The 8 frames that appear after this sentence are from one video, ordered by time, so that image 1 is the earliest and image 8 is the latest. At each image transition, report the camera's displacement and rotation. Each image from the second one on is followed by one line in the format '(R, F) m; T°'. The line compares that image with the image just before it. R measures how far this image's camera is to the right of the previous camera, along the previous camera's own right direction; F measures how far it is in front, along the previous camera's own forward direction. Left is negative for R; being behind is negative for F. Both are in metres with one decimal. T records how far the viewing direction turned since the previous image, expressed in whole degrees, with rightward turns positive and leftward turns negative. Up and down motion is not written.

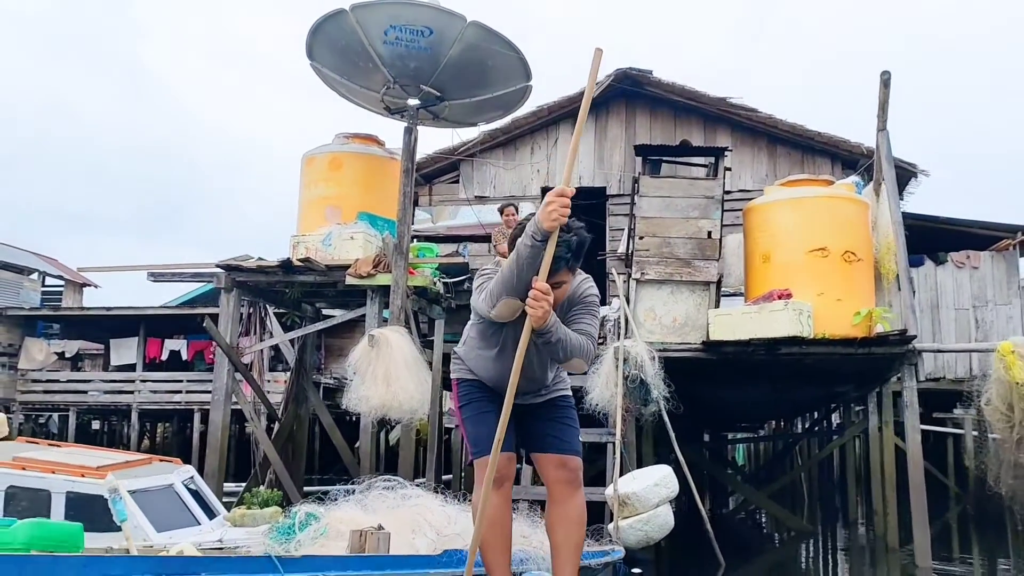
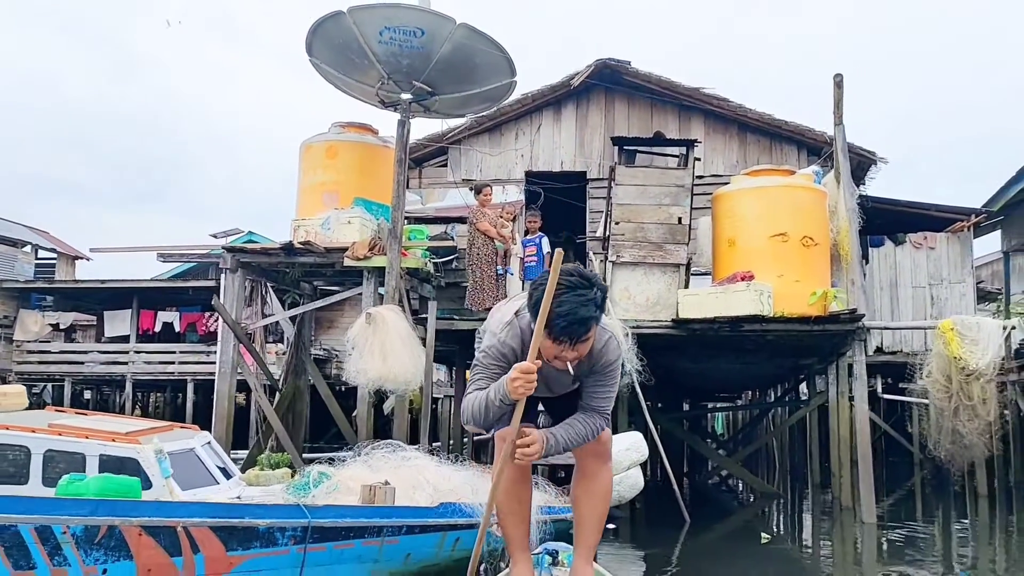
(0.0, -0.6) m; +1°
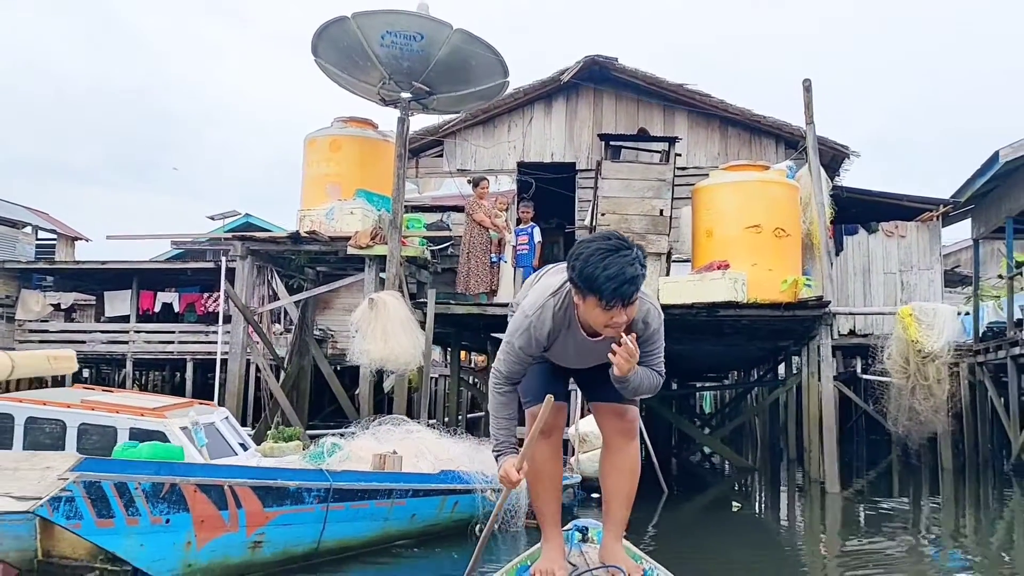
(0.0, -0.6) m; +1°
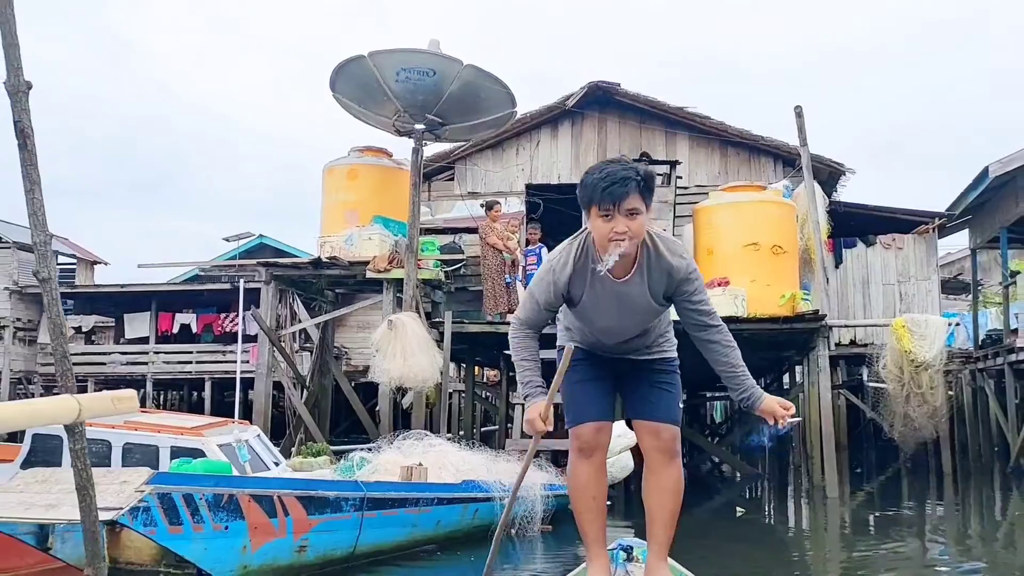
(0.0, -0.5) m; -1°
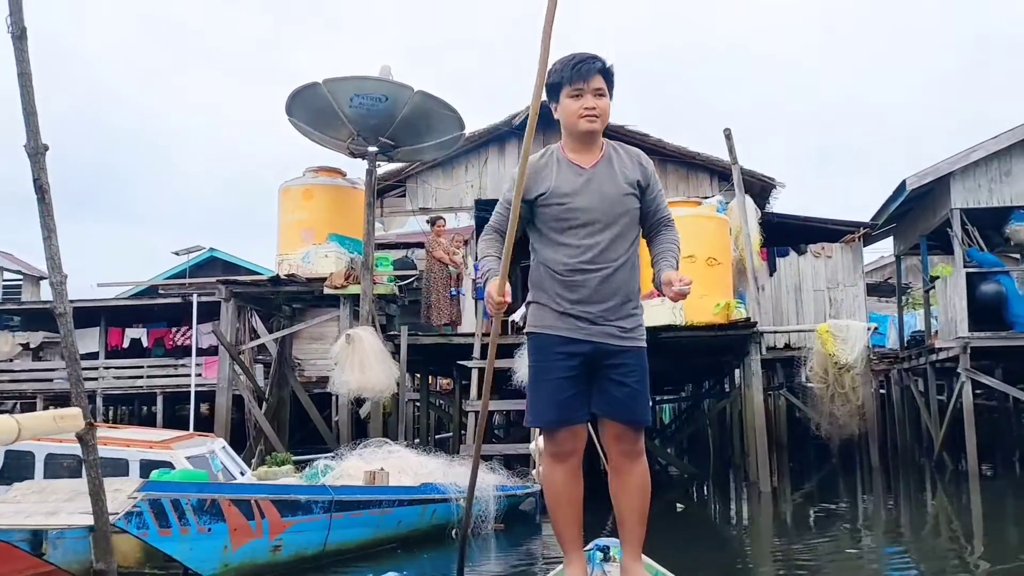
(0.0, -0.5) m; +3°
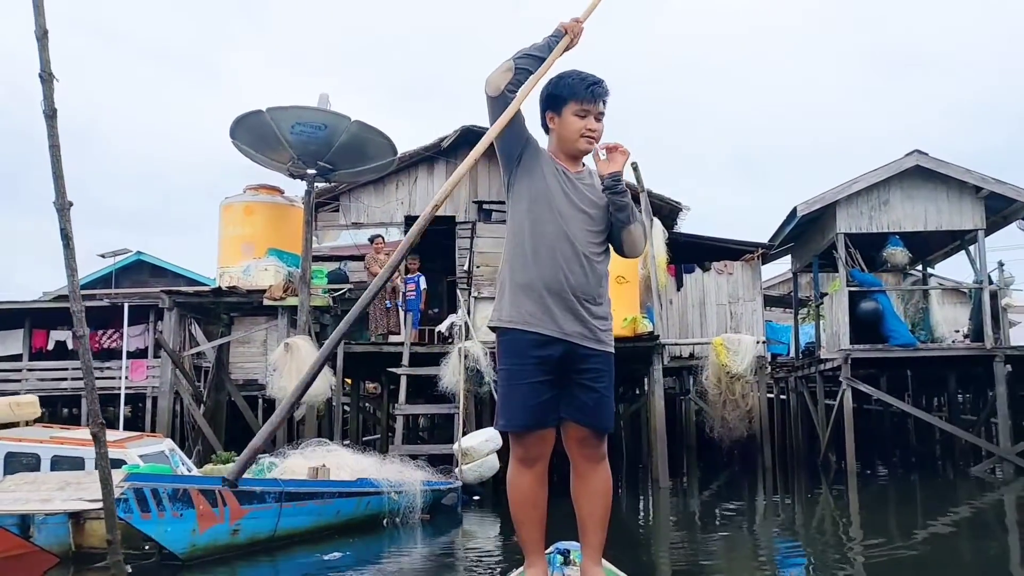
(0.0, -0.9) m; +5°
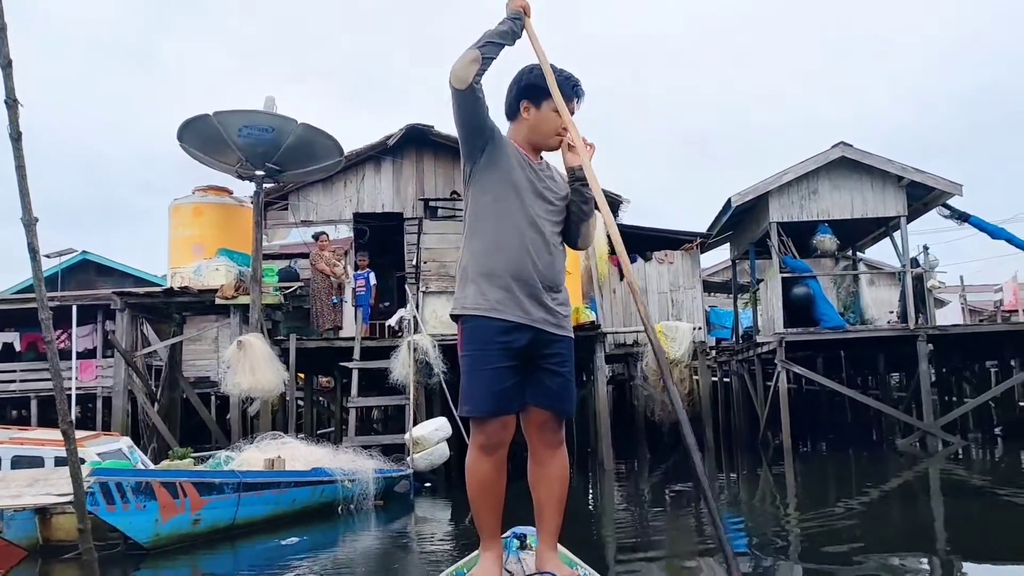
(+0.1, -0.4) m; +3°
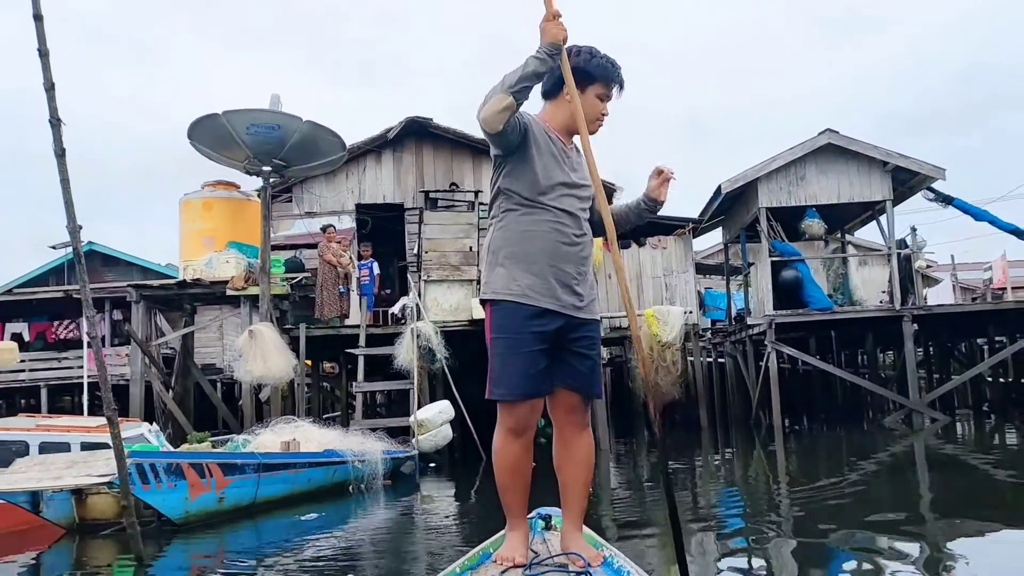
(0.0, -0.5) m; 0°
